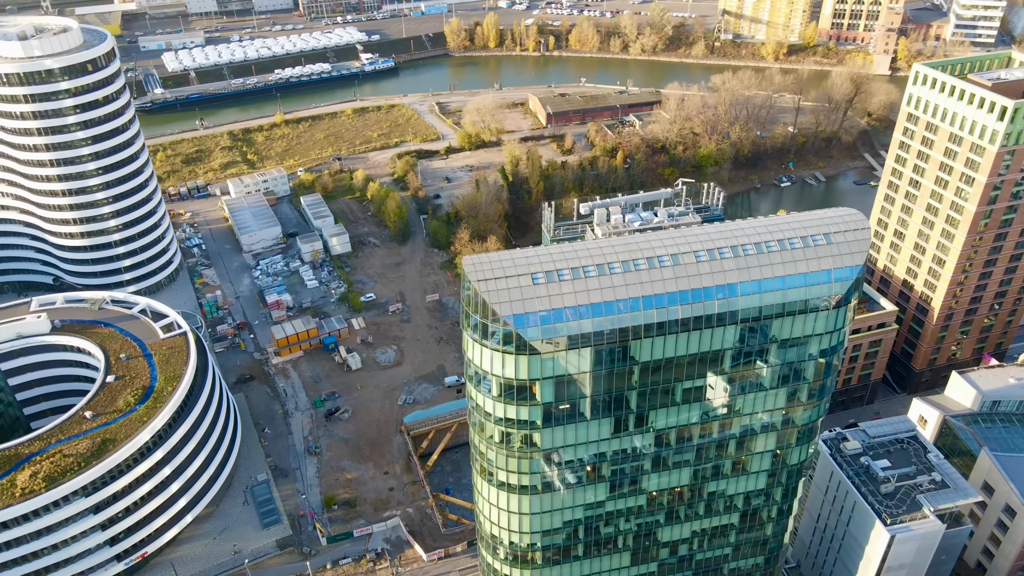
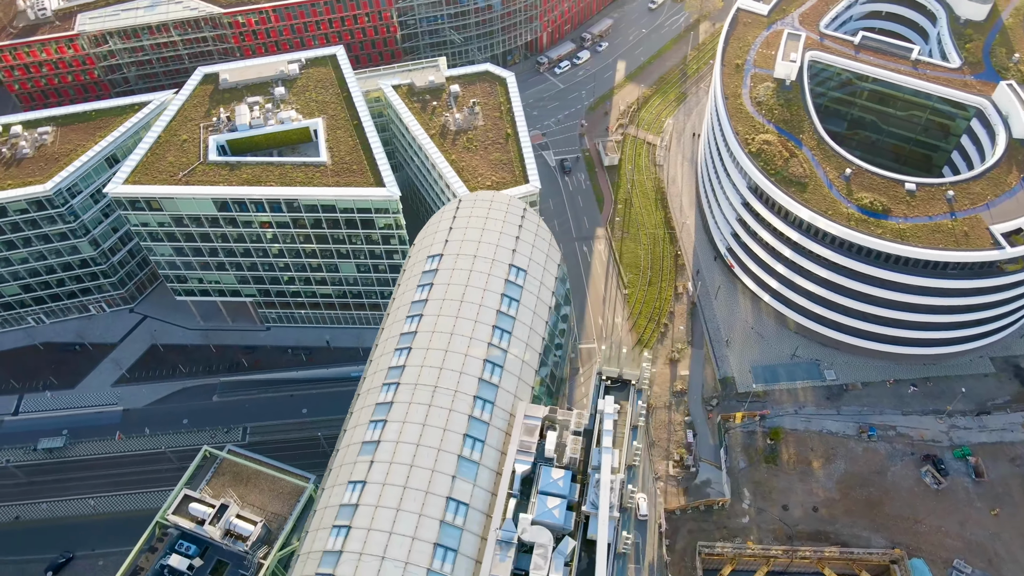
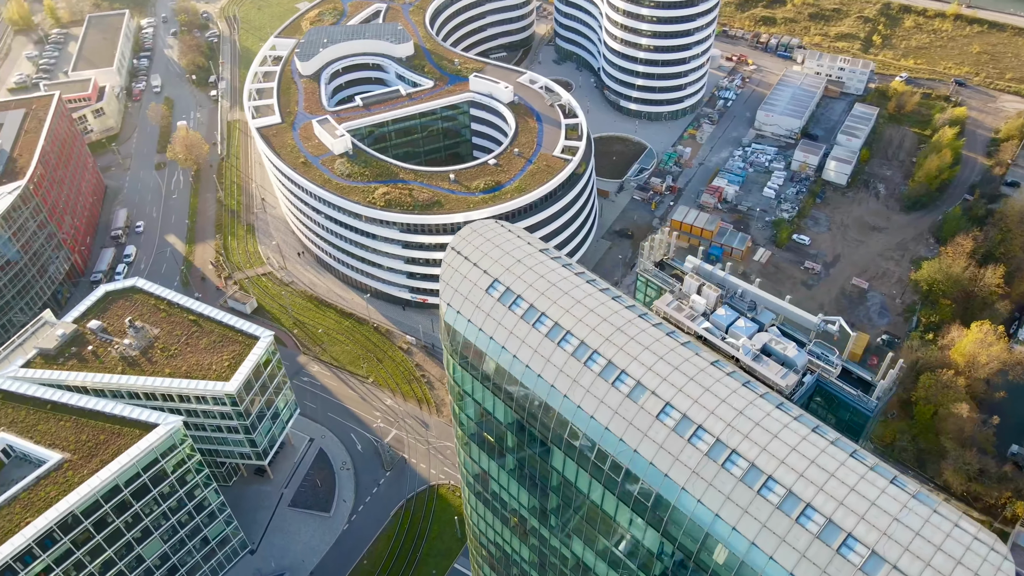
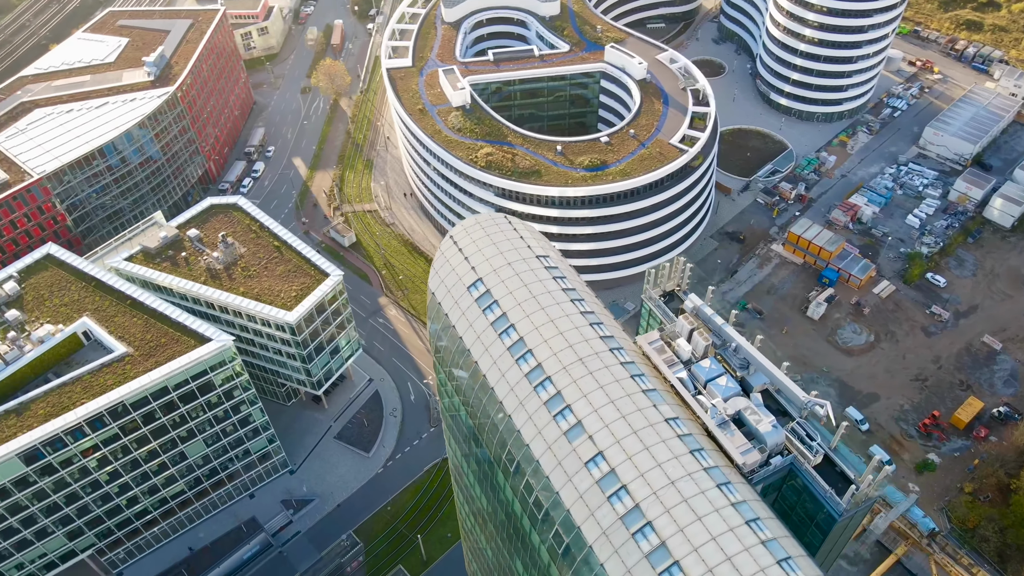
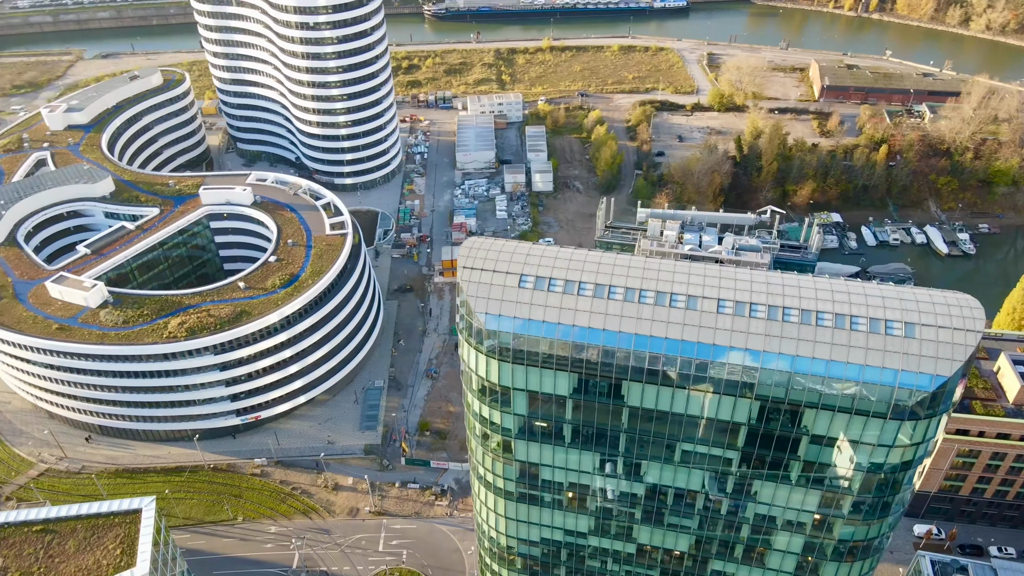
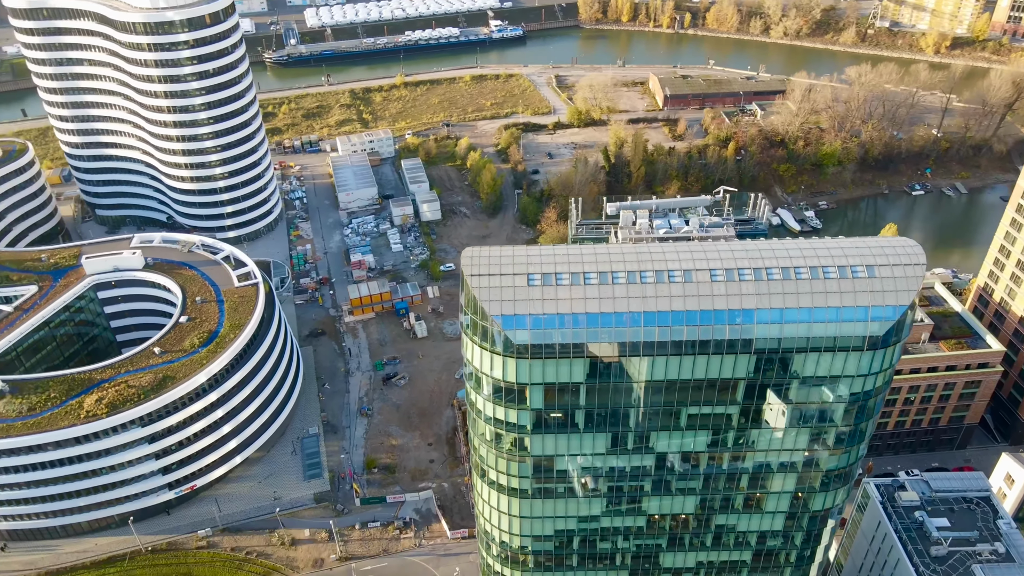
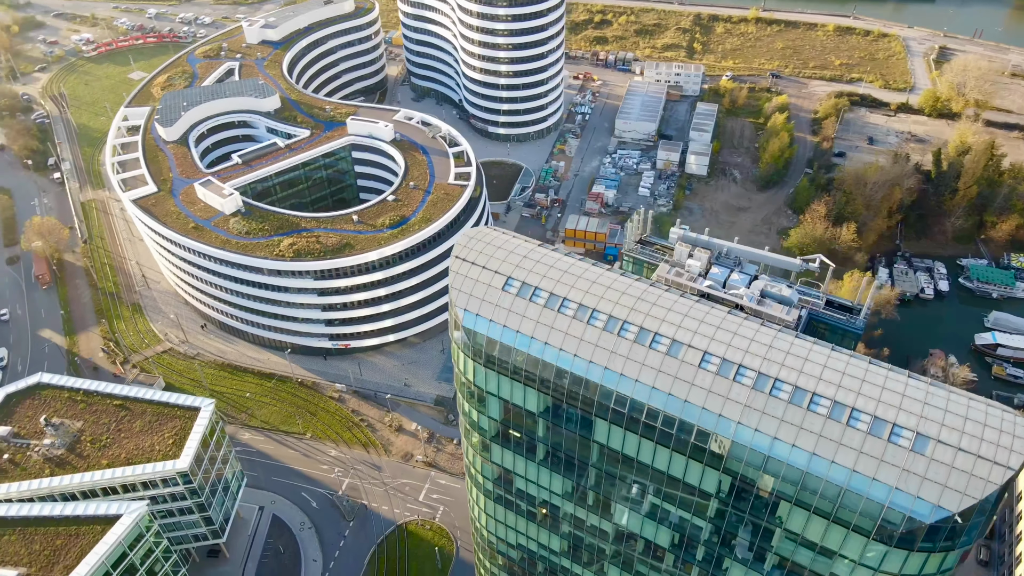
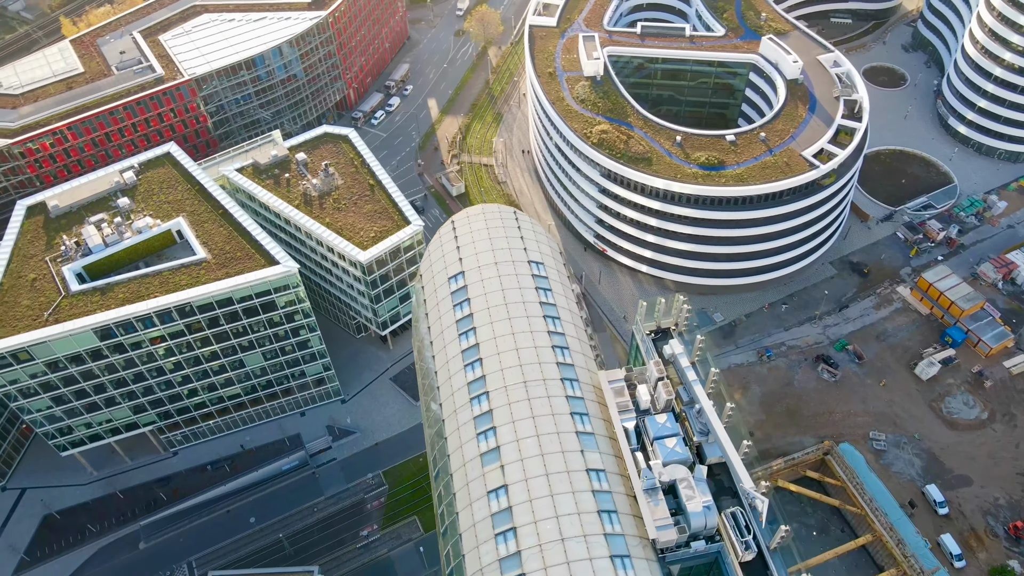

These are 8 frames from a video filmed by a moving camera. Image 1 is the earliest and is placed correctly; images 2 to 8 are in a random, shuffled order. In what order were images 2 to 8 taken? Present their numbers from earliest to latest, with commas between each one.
6, 5, 7, 3, 4, 8, 2
